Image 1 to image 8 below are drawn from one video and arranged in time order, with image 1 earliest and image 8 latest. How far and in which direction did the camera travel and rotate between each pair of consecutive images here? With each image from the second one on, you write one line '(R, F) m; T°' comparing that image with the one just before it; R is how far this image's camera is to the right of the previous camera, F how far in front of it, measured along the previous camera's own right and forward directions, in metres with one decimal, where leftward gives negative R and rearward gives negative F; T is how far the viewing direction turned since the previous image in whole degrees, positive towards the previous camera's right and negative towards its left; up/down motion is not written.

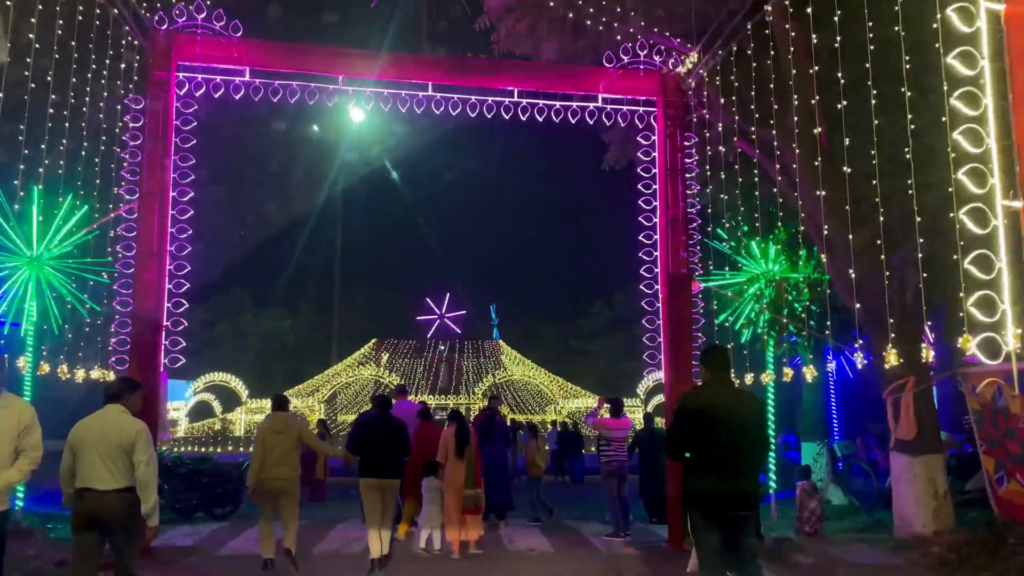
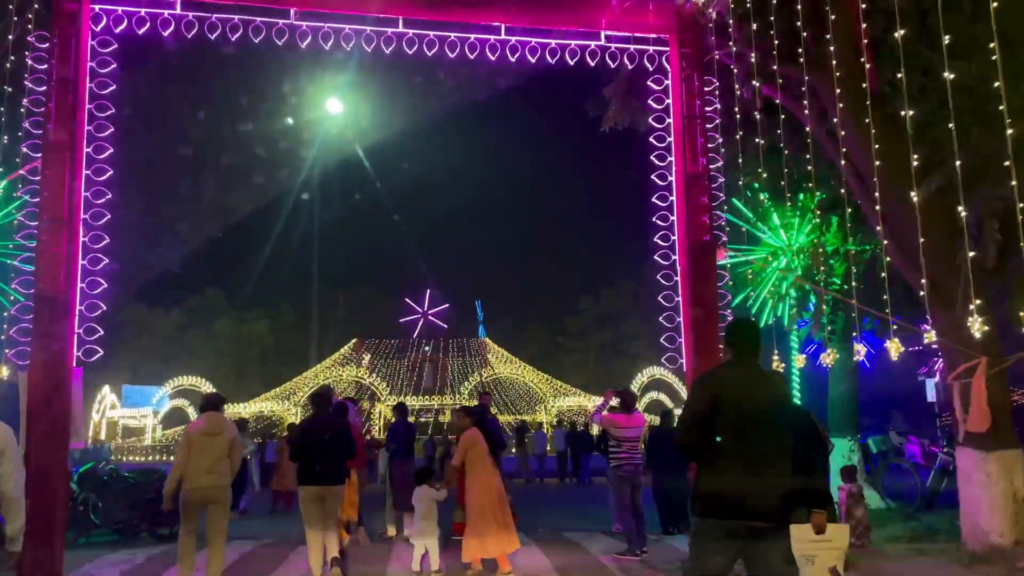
(-0.1, +1.7) m; +1°
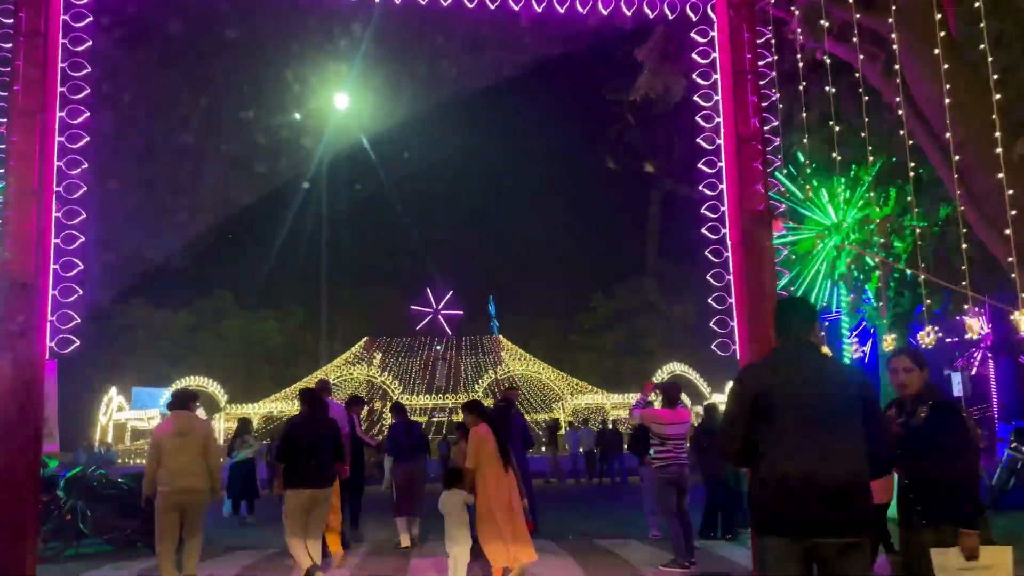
(-0.2, +1.0) m; -1°
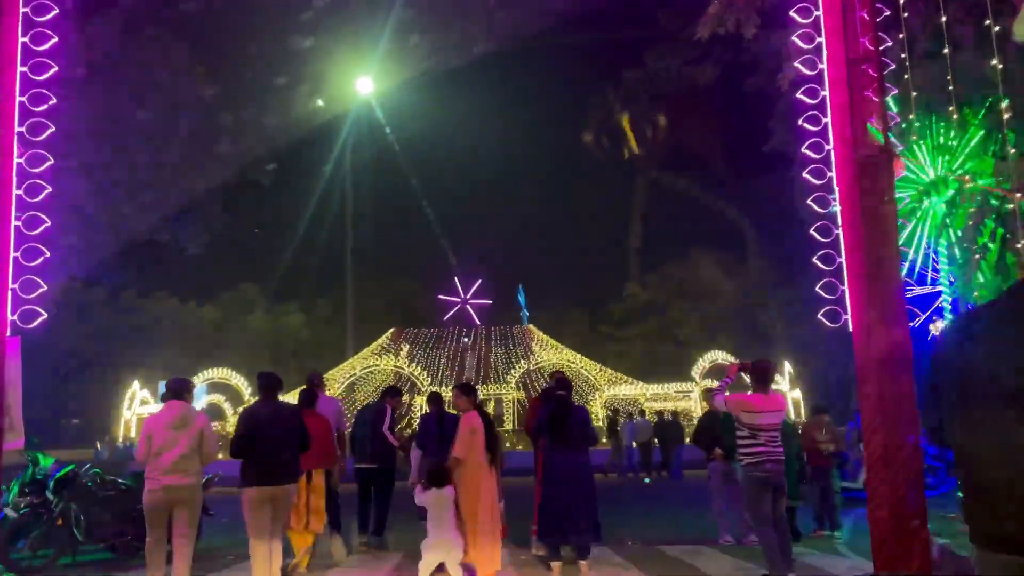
(-0.3, +1.4) m; -2°
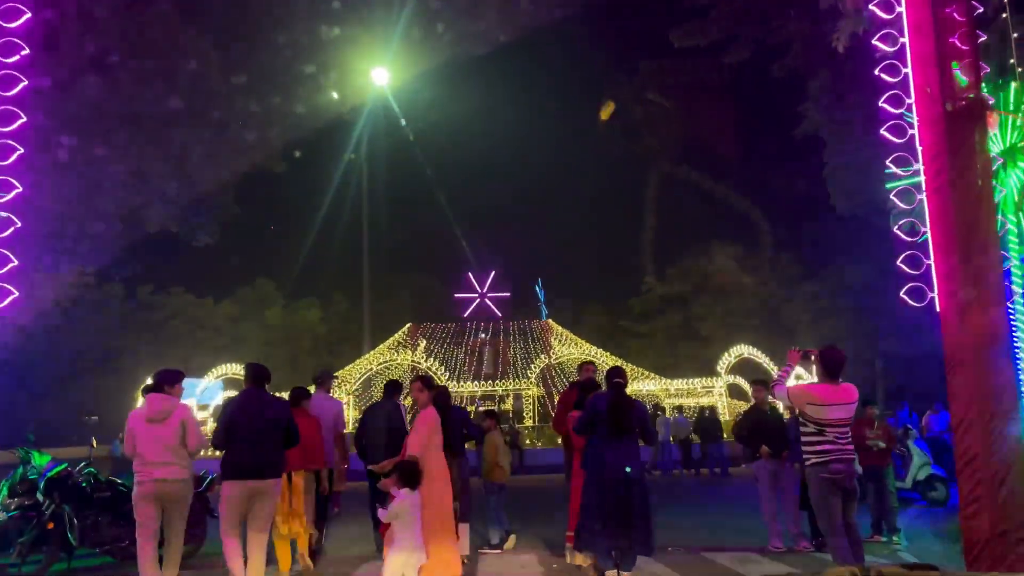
(-0.1, +0.8) m; -1°
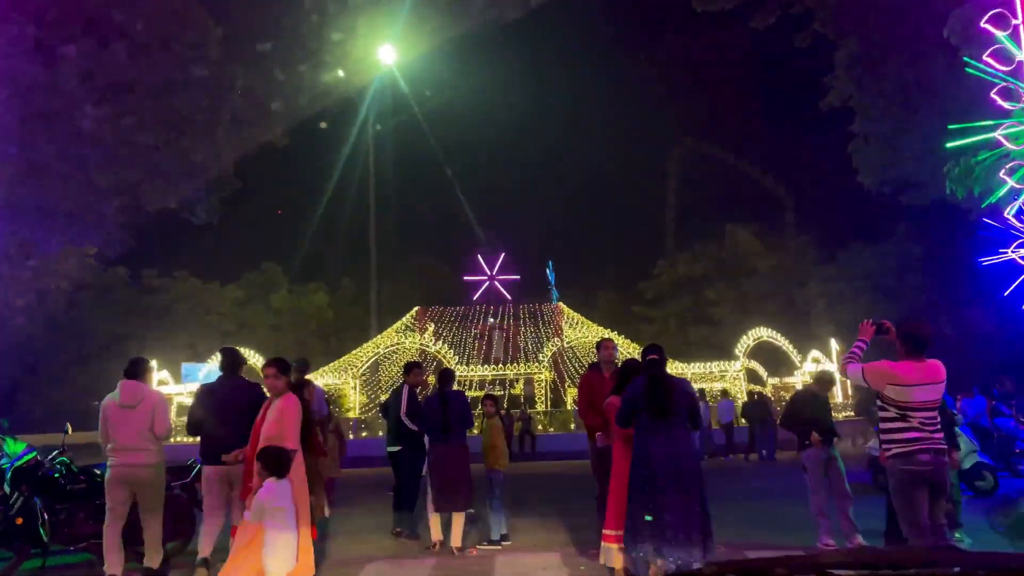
(-0.1, +0.9) m; -1°
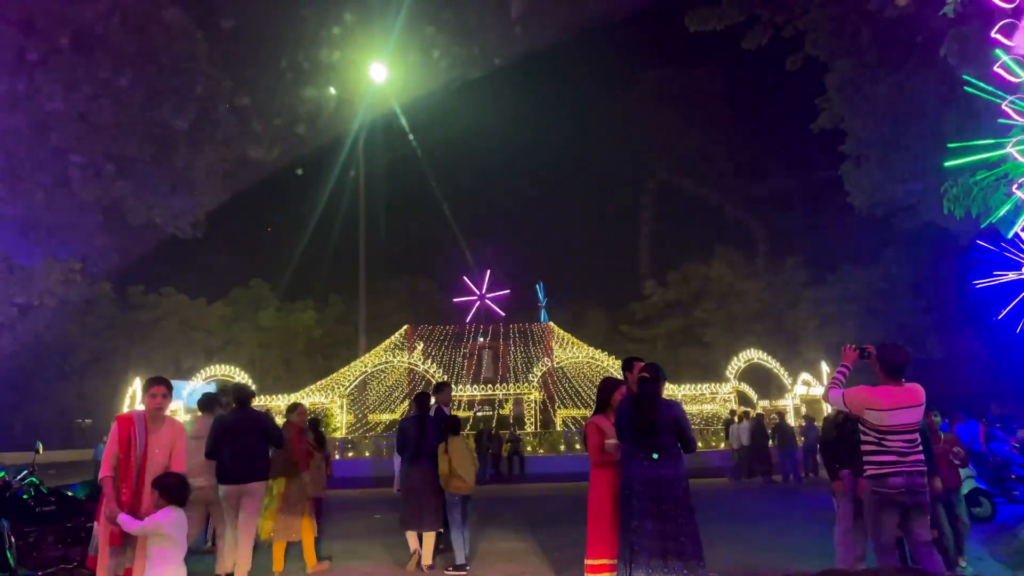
(0.0, +0.2) m; +1°
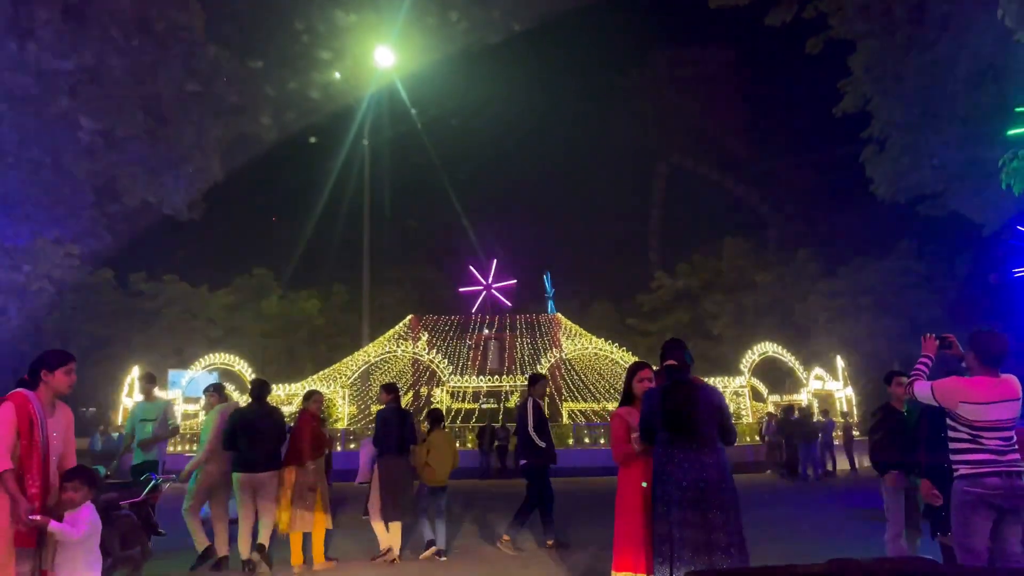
(-0.1, +0.8) m; 0°
